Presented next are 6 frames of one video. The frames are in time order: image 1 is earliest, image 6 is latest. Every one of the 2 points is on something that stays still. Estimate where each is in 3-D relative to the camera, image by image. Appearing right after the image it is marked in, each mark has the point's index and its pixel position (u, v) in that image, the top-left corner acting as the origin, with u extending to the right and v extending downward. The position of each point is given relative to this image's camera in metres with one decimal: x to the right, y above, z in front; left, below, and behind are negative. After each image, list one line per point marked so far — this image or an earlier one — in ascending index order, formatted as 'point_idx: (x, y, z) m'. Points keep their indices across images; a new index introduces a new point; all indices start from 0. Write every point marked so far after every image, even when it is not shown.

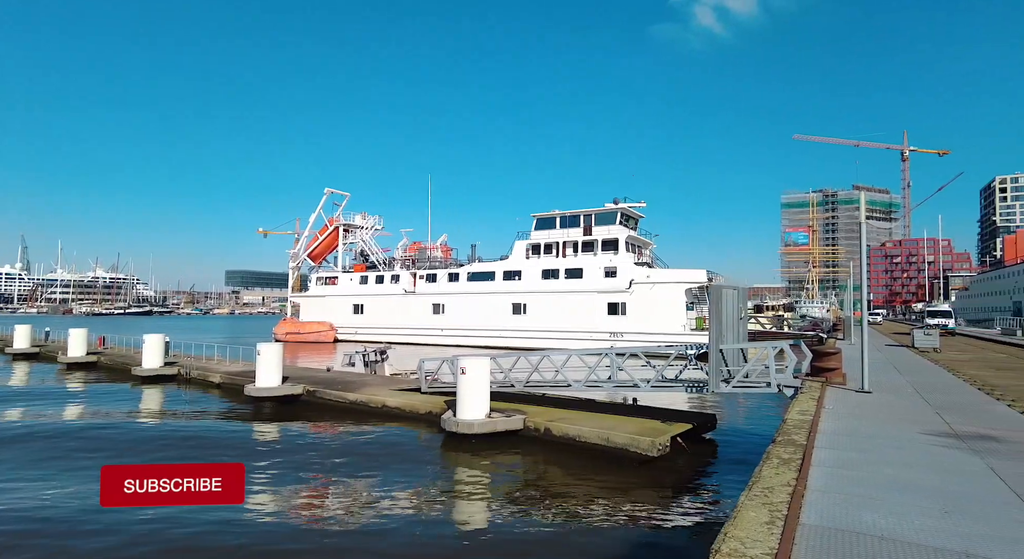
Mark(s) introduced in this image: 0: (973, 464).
0: (+4.7, -1.9, +5.7) m
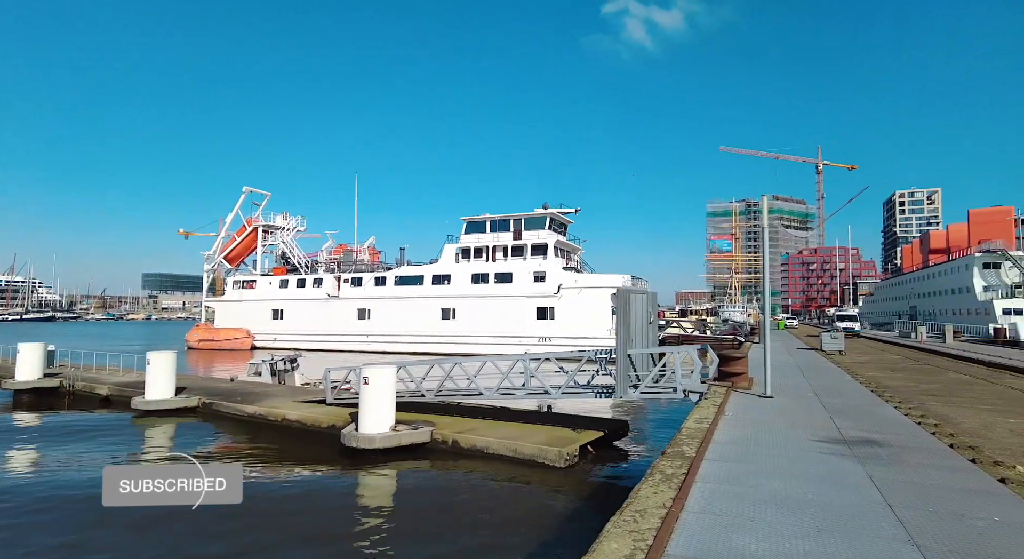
0: (+3.4, -1.9, +5.6) m
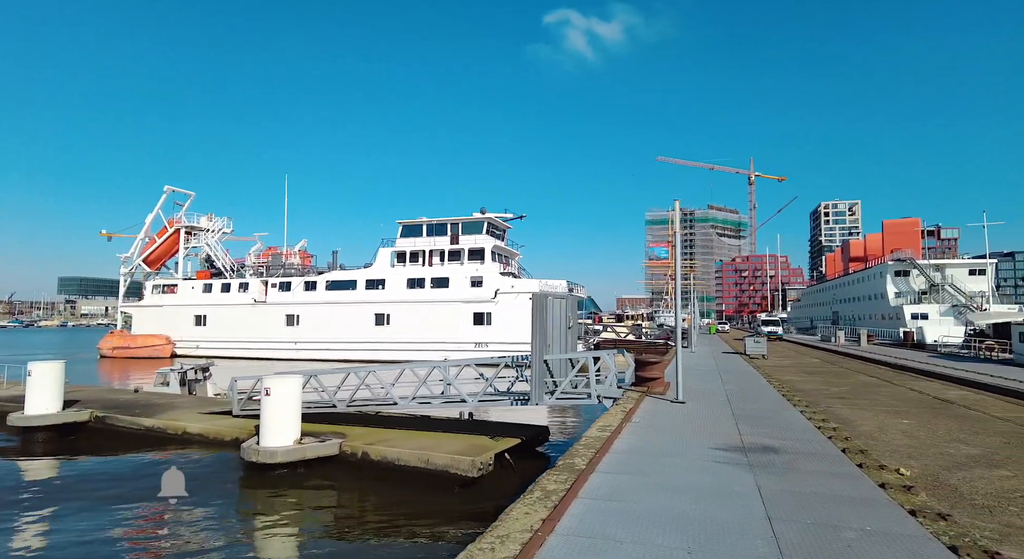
0: (+2.2, -2.0, +5.4) m
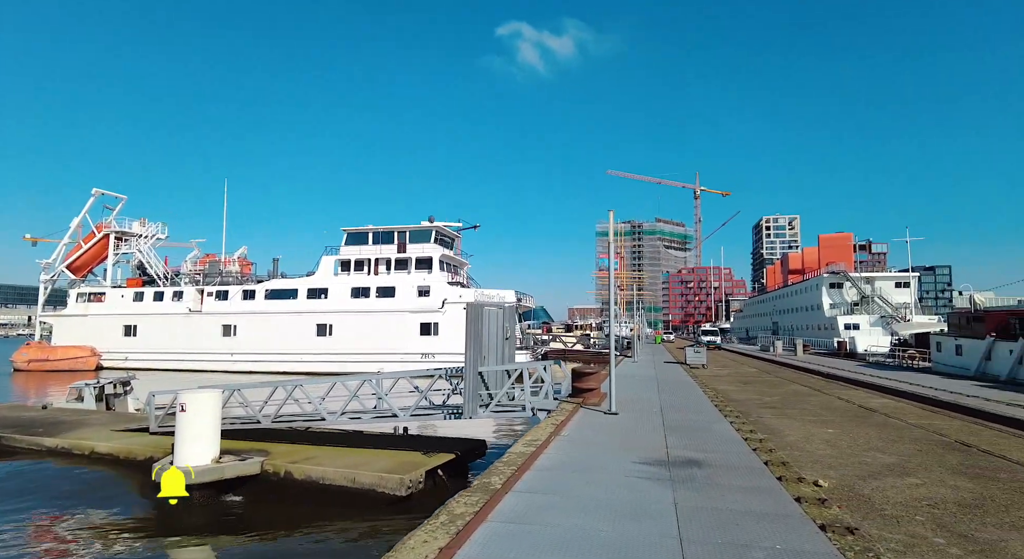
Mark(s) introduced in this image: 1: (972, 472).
0: (+1.4, -2.1, +5.3) m
1: (+5.6, -2.3, +6.7) m
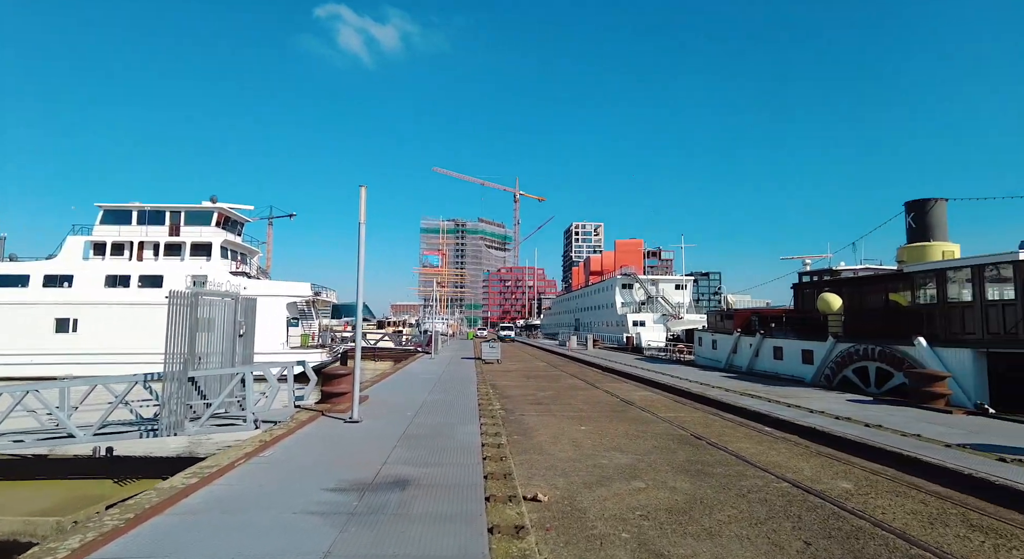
0: (-1.4, -1.9, +3.9) m
1: (+2.1, -2.2, +6.6) m
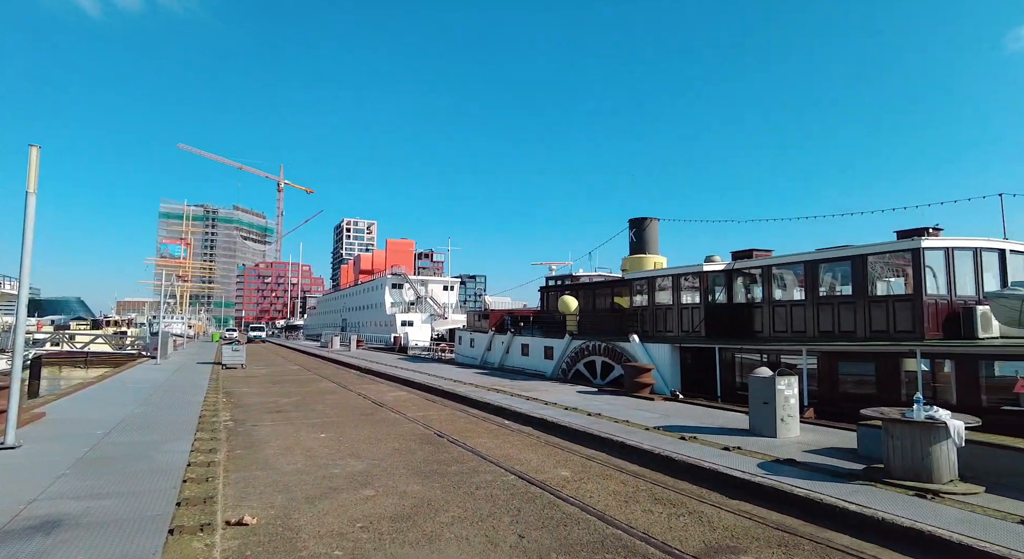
0: (-3.2, -1.8, +2.7) m
1: (-1.0, -2.2, +6.5) m
